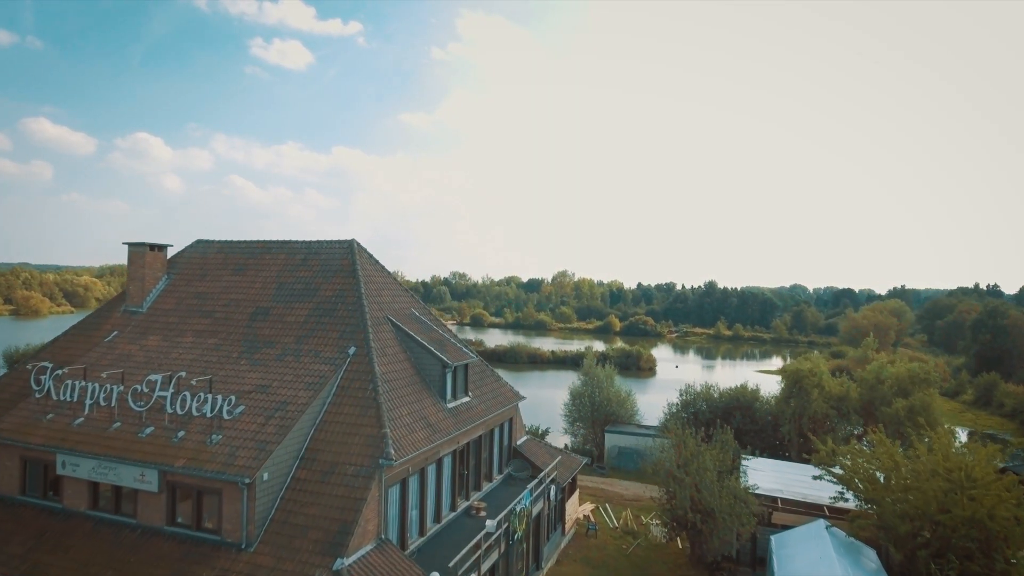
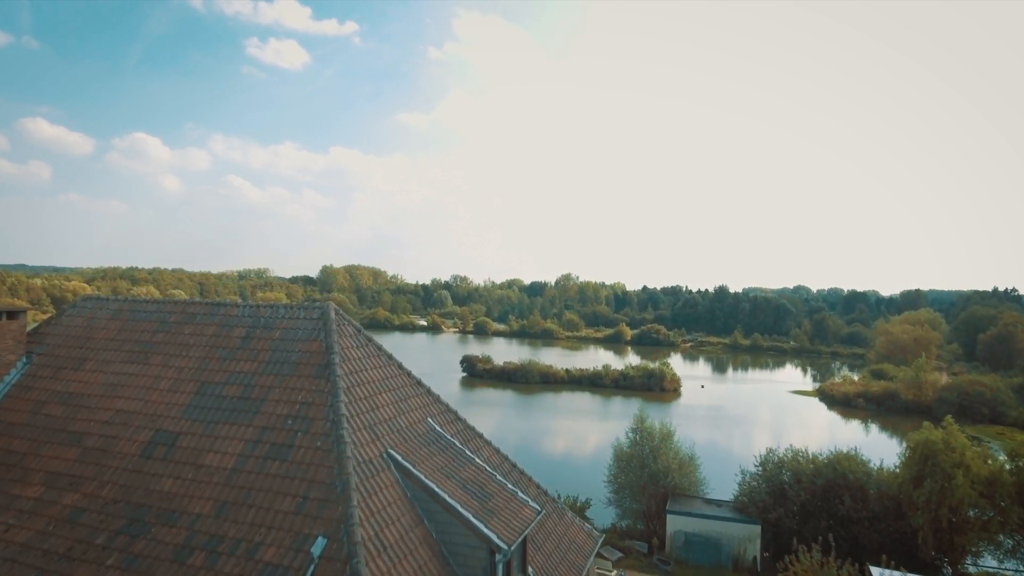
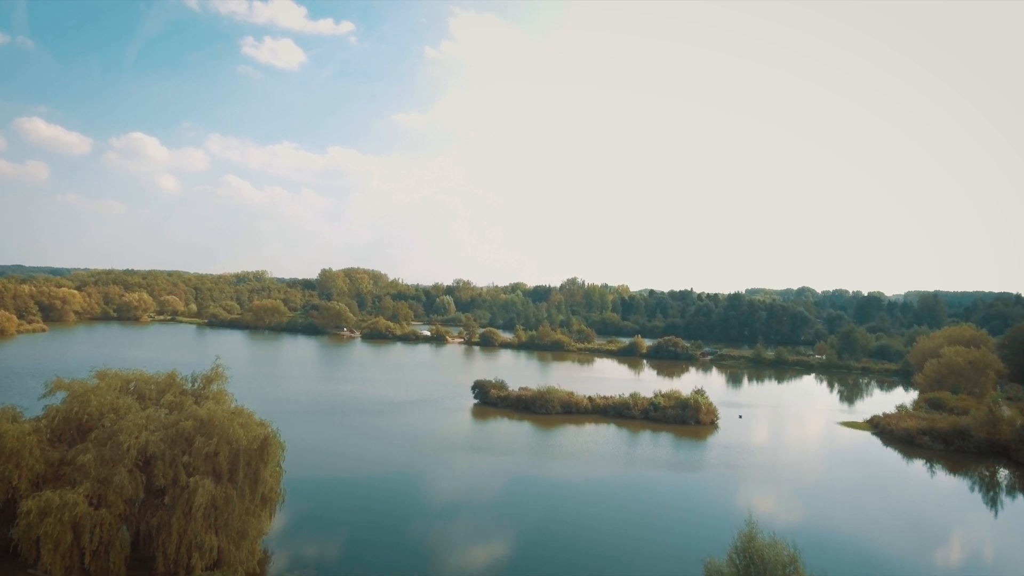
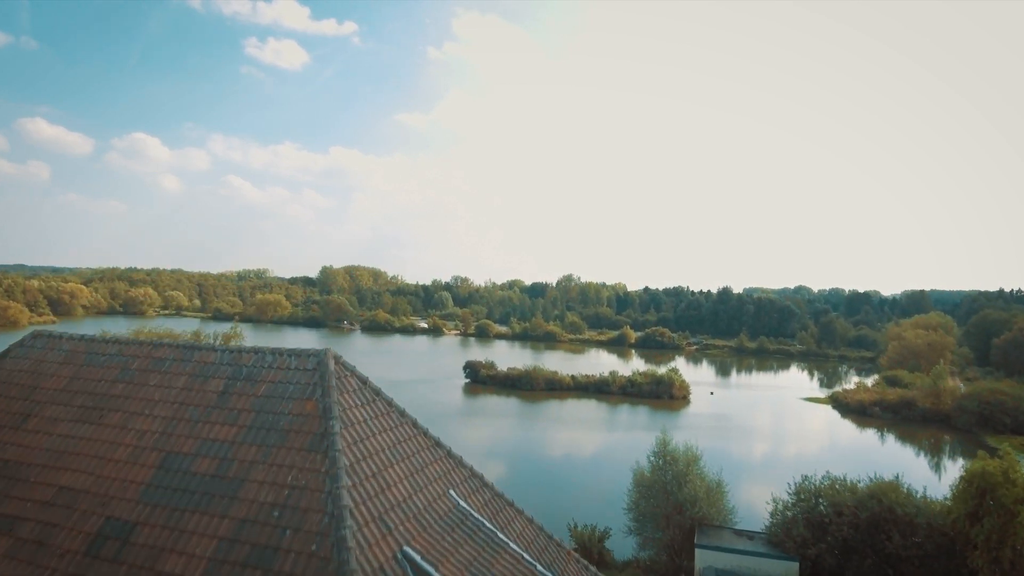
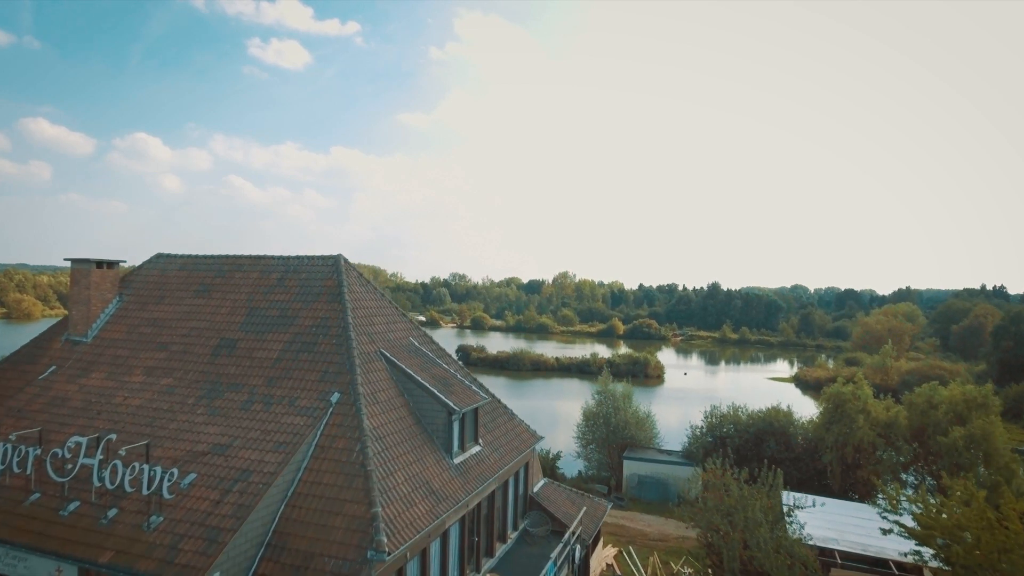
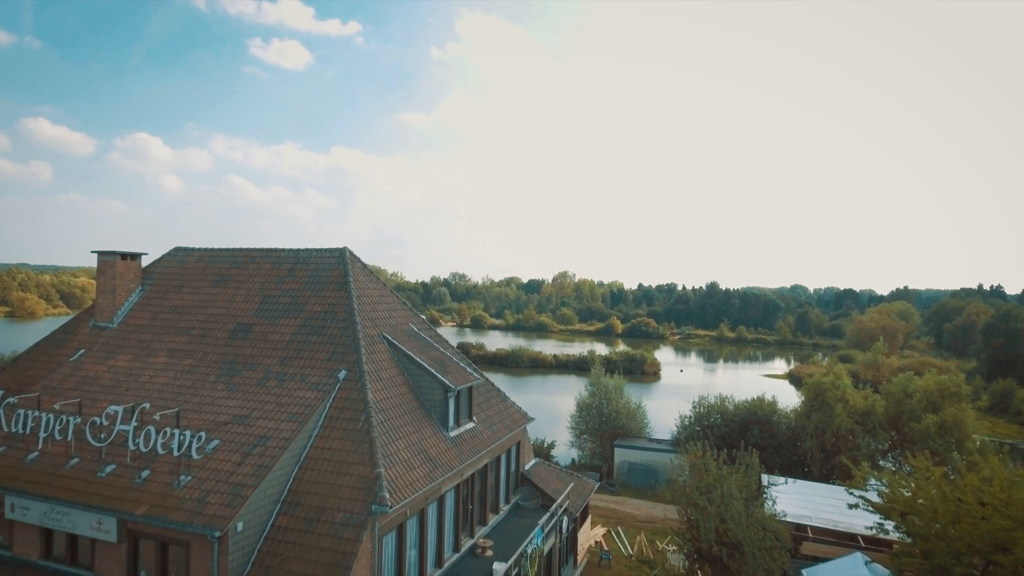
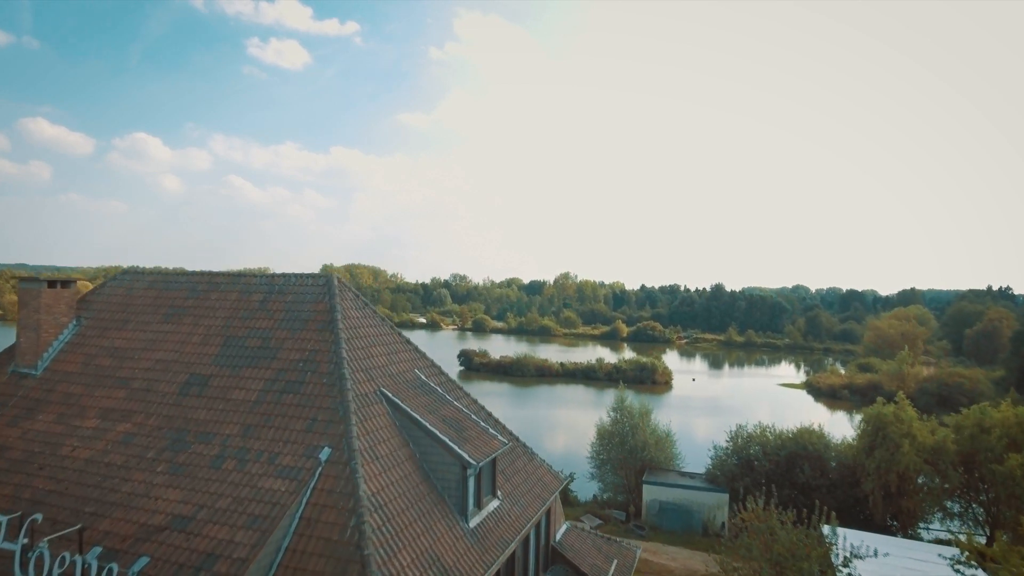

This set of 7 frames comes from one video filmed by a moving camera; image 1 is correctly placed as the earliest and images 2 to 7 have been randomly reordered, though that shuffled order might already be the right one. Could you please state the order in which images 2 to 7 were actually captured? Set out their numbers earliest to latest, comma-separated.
6, 5, 7, 2, 4, 3
